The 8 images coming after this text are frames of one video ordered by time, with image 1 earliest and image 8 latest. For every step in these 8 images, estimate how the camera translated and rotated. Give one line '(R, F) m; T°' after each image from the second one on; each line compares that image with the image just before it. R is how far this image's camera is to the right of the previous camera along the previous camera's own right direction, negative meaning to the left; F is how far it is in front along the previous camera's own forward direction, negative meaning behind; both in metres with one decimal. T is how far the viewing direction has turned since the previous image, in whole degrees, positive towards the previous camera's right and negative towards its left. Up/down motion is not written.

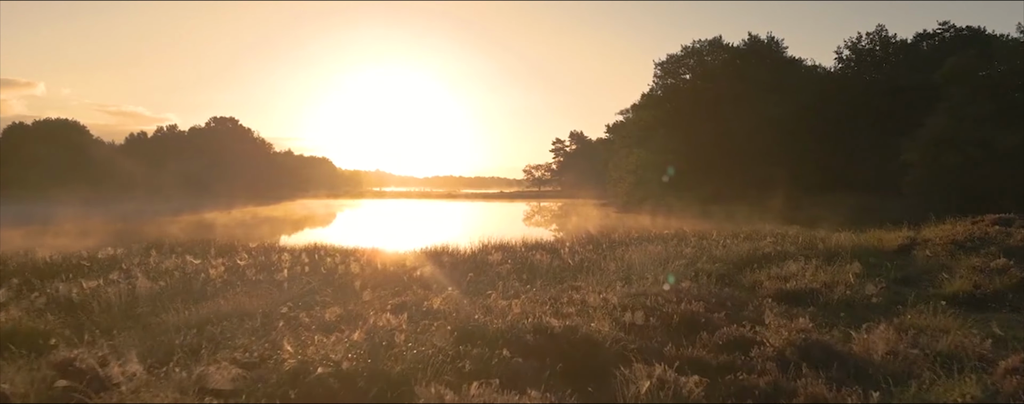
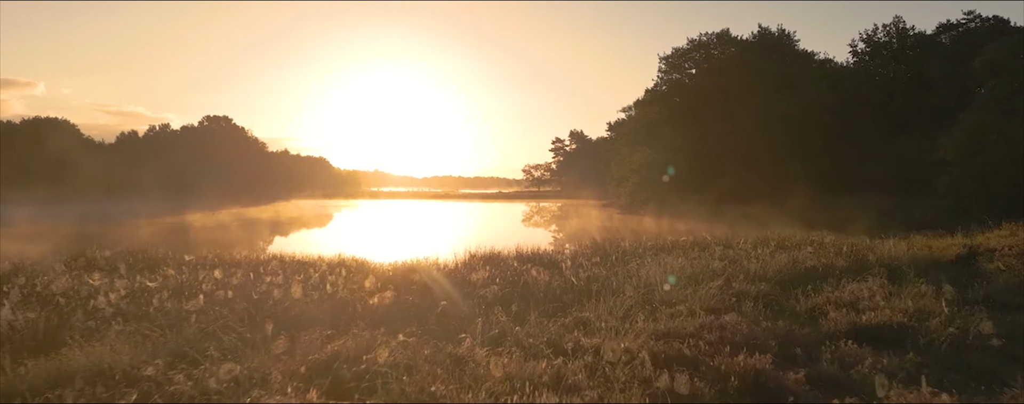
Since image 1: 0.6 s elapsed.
(+0.1, +2.2) m; 0°
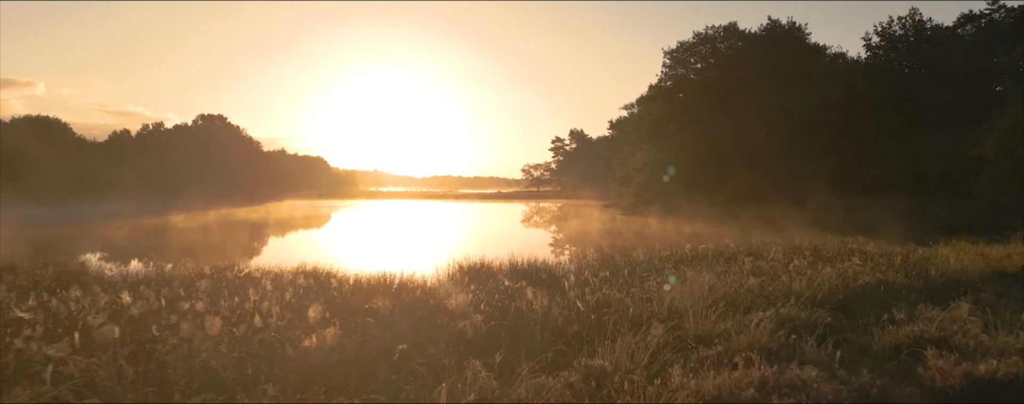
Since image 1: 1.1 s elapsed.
(+0.1, +1.9) m; 0°
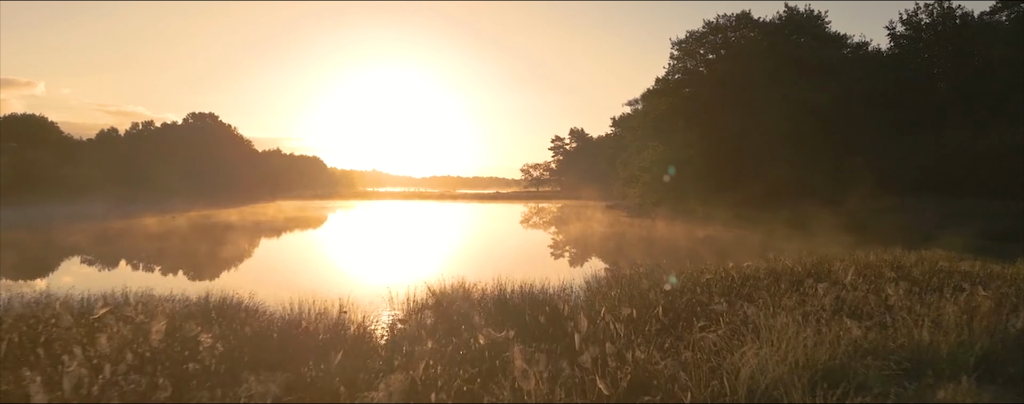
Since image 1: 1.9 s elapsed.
(+0.2, +2.8) m; 0°
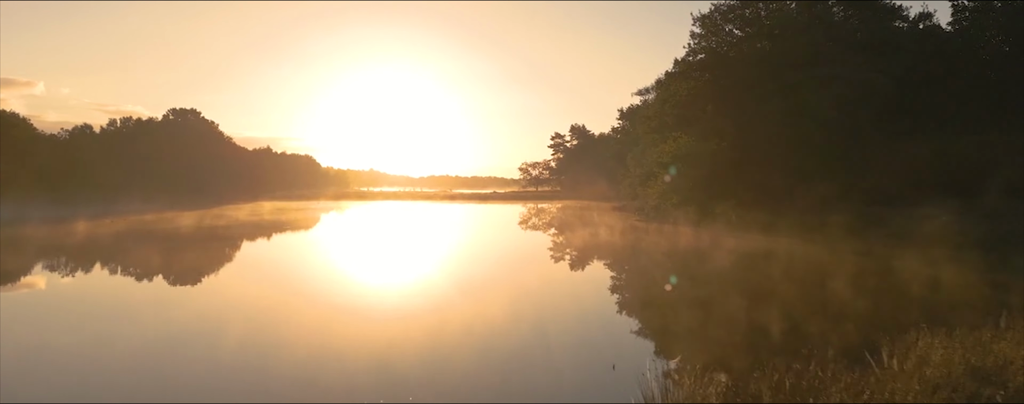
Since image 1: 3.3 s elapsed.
(+0.2, +5.7) m; 0°
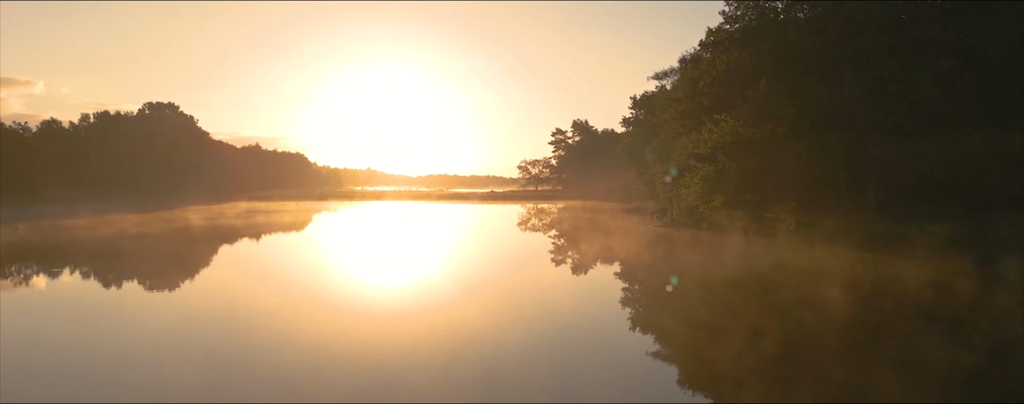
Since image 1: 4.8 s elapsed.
(+0.1, +6.5) m; 0°
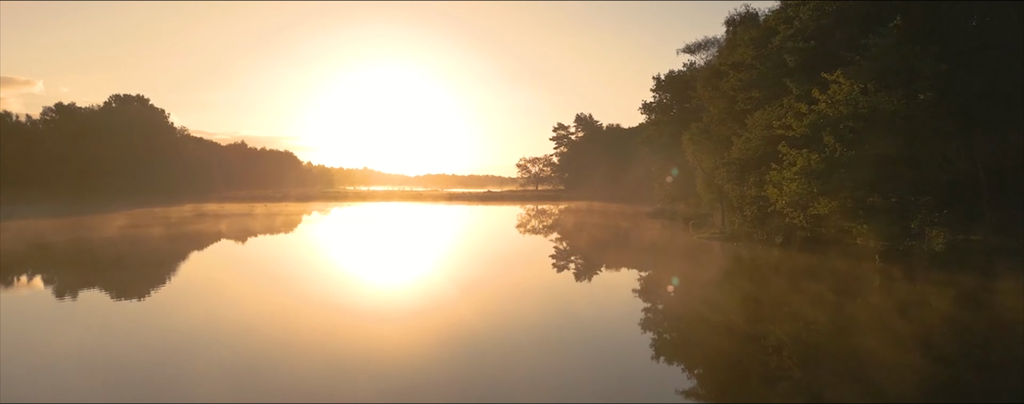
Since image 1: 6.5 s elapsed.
(+0.1, +8.0) m; 0°
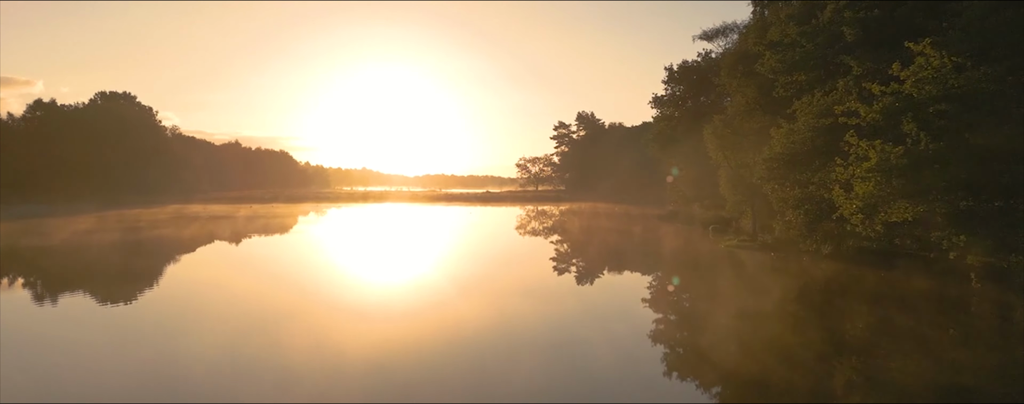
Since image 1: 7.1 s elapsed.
(0.0, +3.1) m; 0°
